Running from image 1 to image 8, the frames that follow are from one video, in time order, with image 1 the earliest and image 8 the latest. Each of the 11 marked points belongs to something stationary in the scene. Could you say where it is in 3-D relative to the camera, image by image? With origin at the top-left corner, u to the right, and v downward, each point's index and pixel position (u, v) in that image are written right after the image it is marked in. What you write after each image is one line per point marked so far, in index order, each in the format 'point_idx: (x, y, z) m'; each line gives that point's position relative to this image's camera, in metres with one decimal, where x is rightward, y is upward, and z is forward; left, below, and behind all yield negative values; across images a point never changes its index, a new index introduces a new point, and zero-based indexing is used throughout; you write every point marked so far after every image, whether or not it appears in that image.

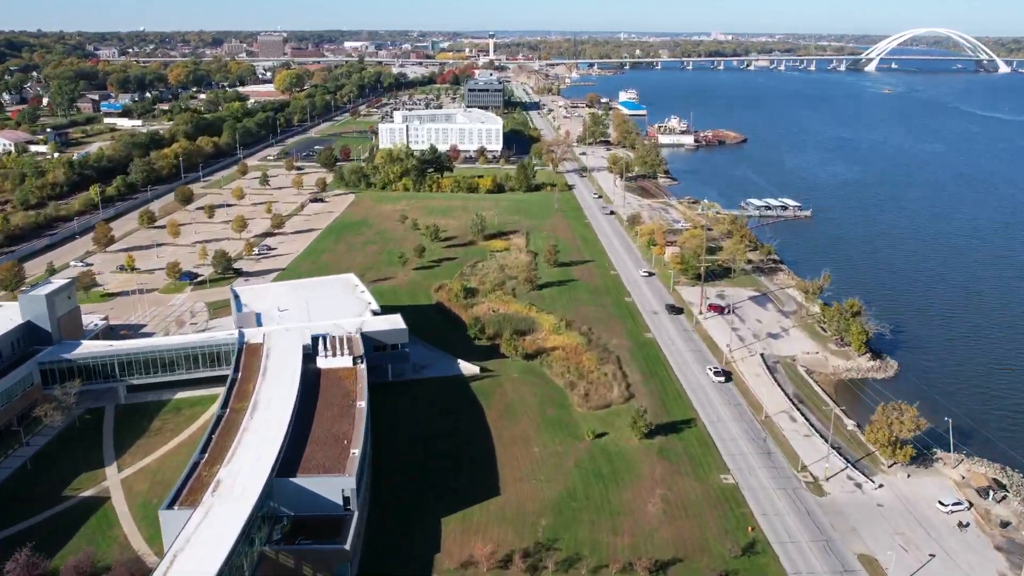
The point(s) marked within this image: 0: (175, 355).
0: (-7.4, -1.5, +18.0) m
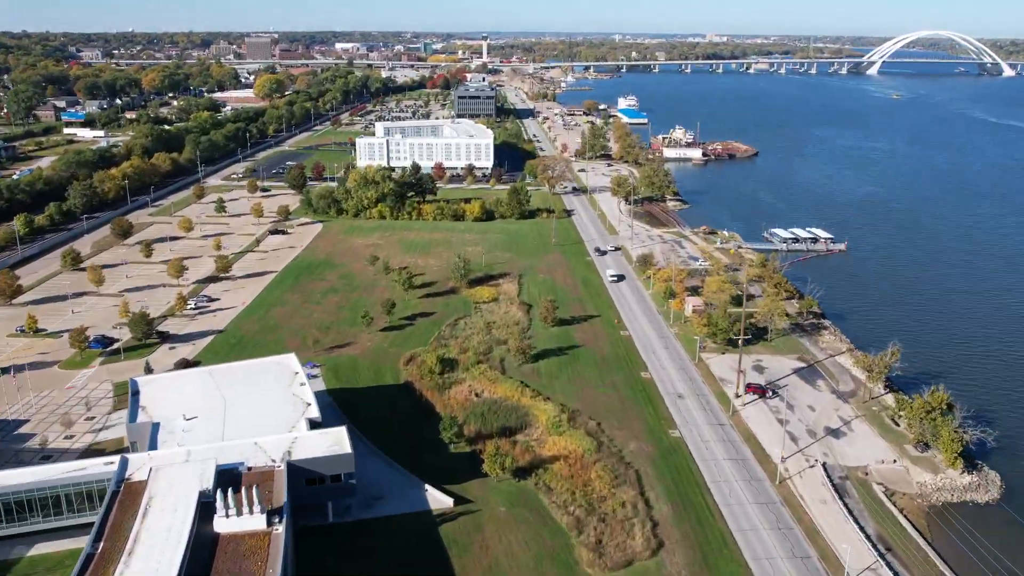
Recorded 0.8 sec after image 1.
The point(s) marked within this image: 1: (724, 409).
0: (-7.7, -3.3, +12.9) m
1: (+4.9, -2.8, +18.8) m
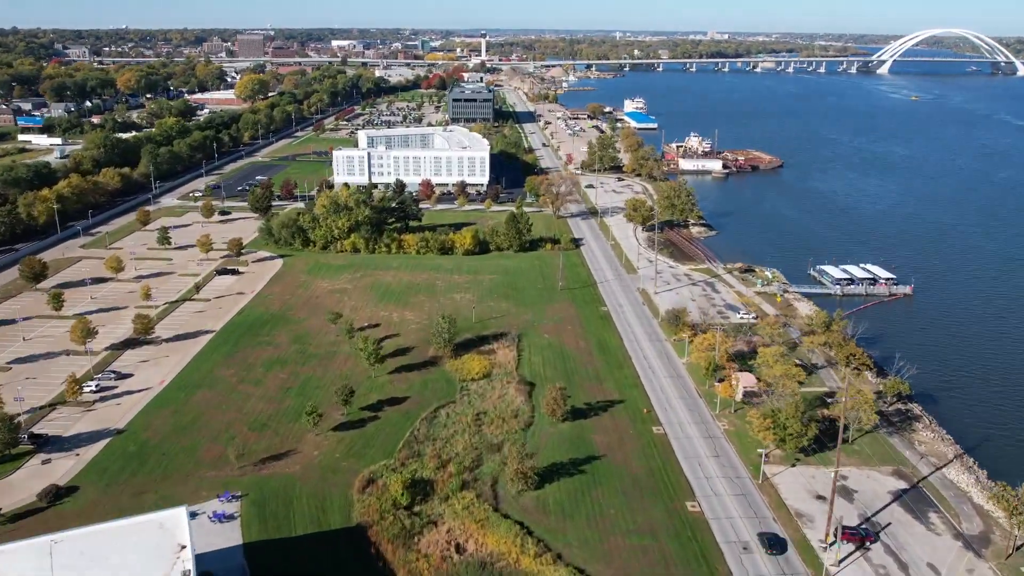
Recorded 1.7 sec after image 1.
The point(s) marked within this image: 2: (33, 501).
0: (-7.7, -5.1, +7.2) m
1: (+4.8, -4.6, +13.1) m
2: (-8.5, -3.8, +14.6) m
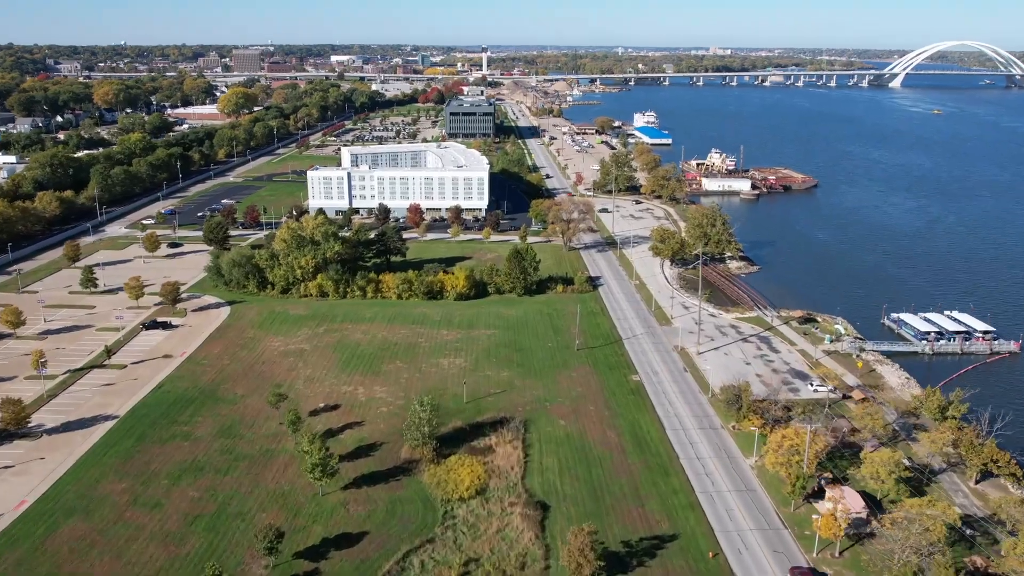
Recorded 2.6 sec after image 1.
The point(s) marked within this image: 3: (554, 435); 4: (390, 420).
0: (-7.7, -6.2, +1.4) m
1: (+4.9, -5.8, +7.3) m
2: (-8.4, -5.1, +8.8) m
3: (+0.8, -2.9, +16.1) m
4: (-2.5, -2.6, +16.5) m
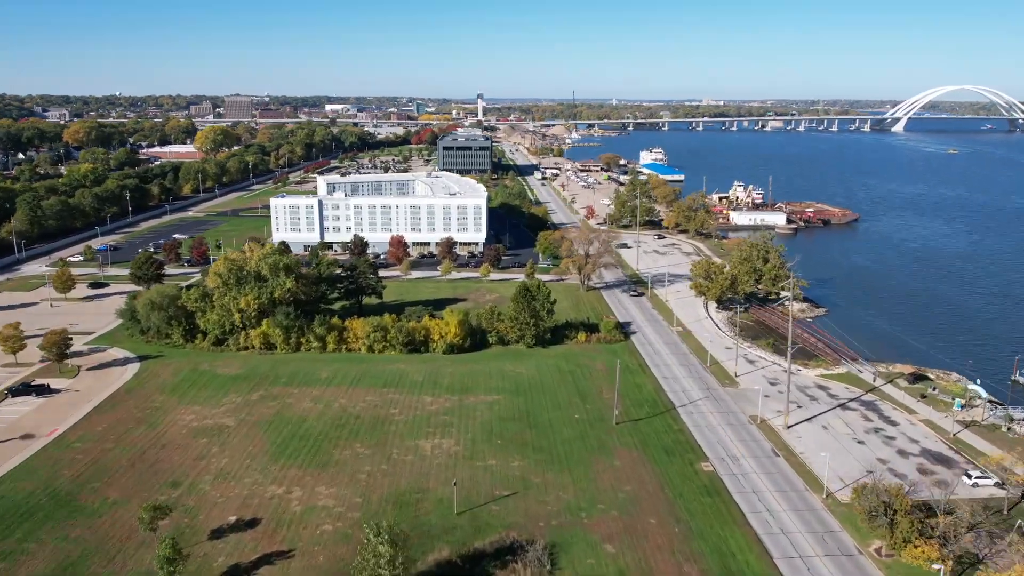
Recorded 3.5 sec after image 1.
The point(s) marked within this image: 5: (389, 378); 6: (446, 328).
0: (-7.3, -5.9, -5.0) m
1: (+5.1, -5.8, +1.0) m
2: (-8.1, -5.2, +2.5) m
3: (+1.0, -3.5, +9.9) m
4: (-2.2, -3.2, +10.3) m
5: (-2.4, -1.8, +16.3) m
6: (-1.5, -0.9, +18.6) m
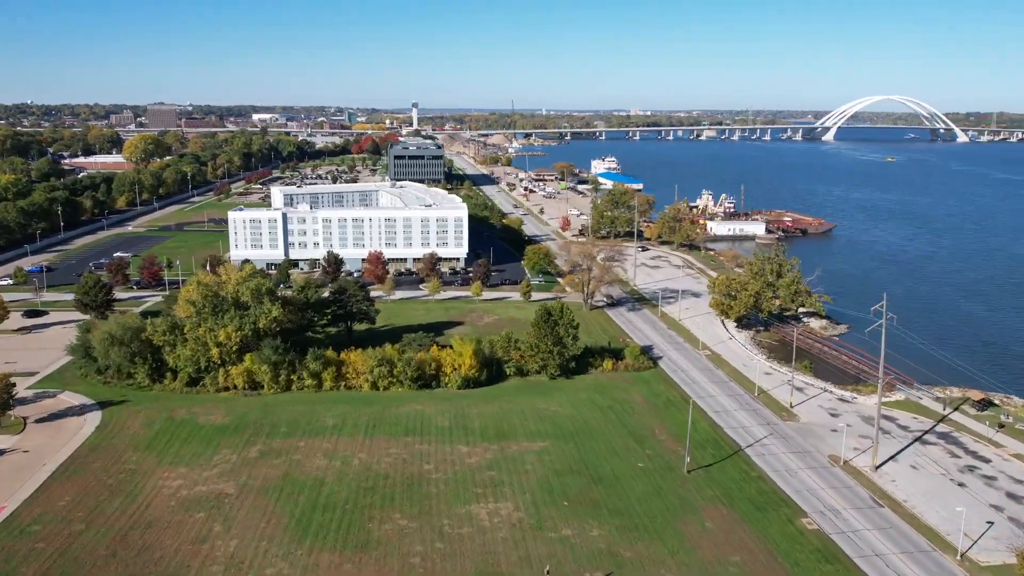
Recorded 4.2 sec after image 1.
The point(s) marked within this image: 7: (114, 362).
0: (-4.8, -6.3, -7.7) m
1: (+7.2, -6.0, -0.8) m
2: (-6.2, -5.6, -0.4) m
3: (+2.3, -3.8, +7.8) m
4: (-1.0, -3.7, +7.9) m
5: (-1.7, -2.3, +13.9) m
6: (-1.0, -1.4, +16.2) m
7: (-7.8, -1.4, +16.0) m
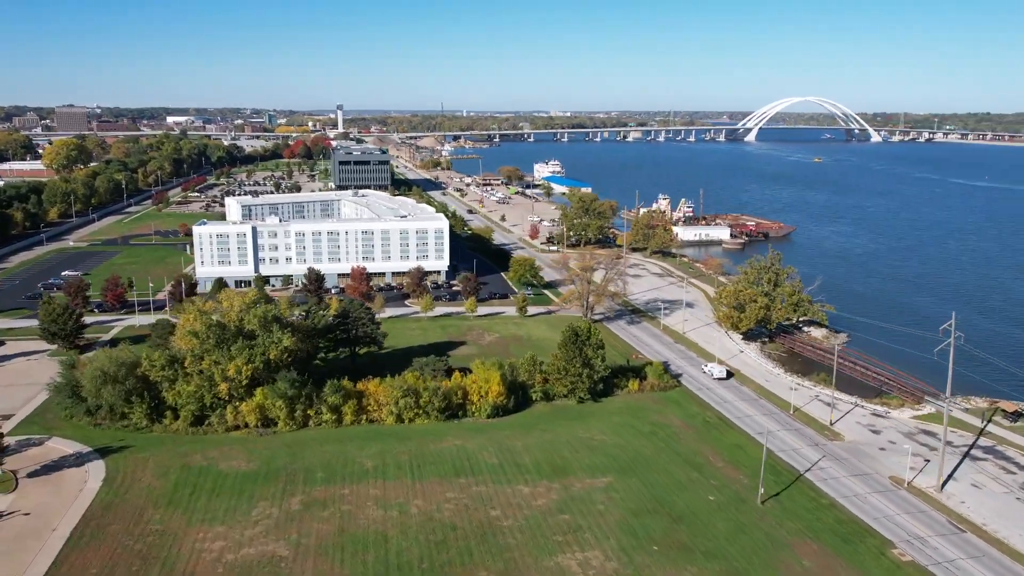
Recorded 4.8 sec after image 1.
0: (-1.8, -6.7, -8.9) m
1: (+9.4, -6.2, -0.9) m
2: (-4.0, -6.1, -1.8) m
3: (+3.7, -4.2, +7.2) m
4: (+0.4, -4.1, +7.0) m
5: (-0.9, -2.7, +12.9) m
6: (-0.4, -1.9, +15.3) m
7: (-7.1, -2.0, +14.5) m
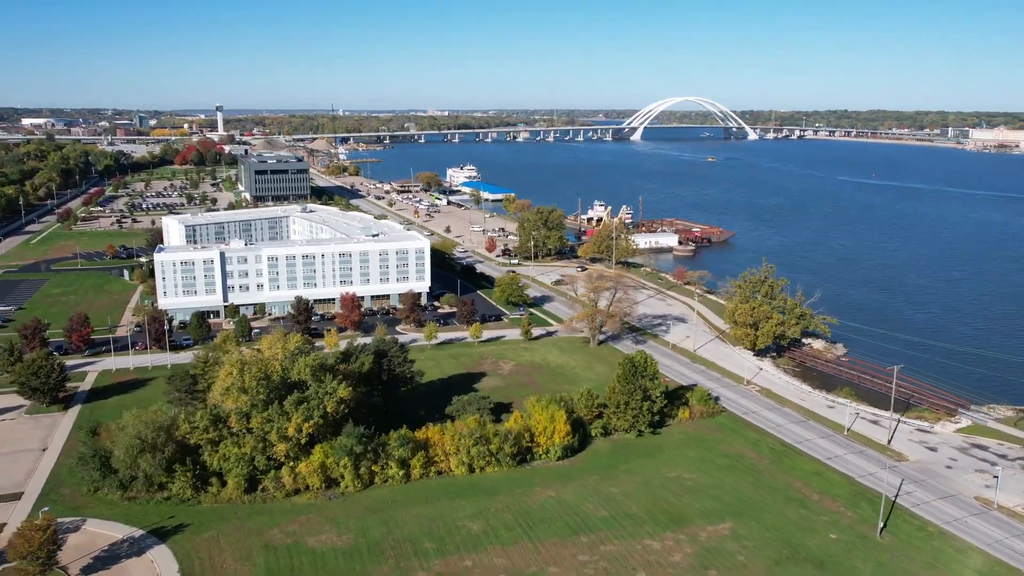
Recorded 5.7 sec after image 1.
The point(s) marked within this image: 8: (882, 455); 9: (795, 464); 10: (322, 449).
0: (+3.1, -7.4, -9.6) m
1: (+13.0, -6.5, 0.0) m
2: (-0.1, -6.8, -2.8) m
3: (+6.1, -4.6, +7.1) m
4: (+2.9, -4.7, +6.4) m
5: (+0.7, -3.3, +12.1) m
6: (+0.8, -2.5, +14.5) m
7: (-5.7, -2.9, +12.7) m
8: (+6.8, -3.1, +15.1) m
9: (+5.1, -3.1, +14.7) m
10: (-3.0, -2.6, +13.3) m
